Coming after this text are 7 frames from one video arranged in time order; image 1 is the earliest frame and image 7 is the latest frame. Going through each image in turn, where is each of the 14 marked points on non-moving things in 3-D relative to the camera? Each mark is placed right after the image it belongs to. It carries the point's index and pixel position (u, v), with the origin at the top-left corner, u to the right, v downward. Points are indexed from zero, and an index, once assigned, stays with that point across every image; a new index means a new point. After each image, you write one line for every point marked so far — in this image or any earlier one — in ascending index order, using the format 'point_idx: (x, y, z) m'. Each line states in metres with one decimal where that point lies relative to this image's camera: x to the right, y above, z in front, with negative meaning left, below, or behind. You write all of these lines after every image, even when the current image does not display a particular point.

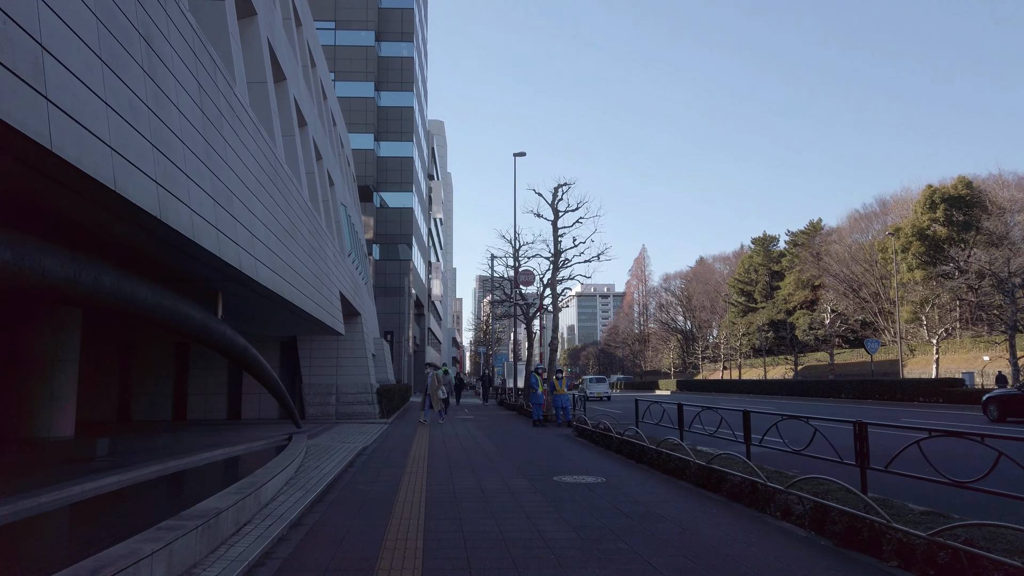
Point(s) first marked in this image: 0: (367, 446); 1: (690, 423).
0: (-2.8, -3.2, +15.0) m
1: (+3.3, -2.5, +13.7) m
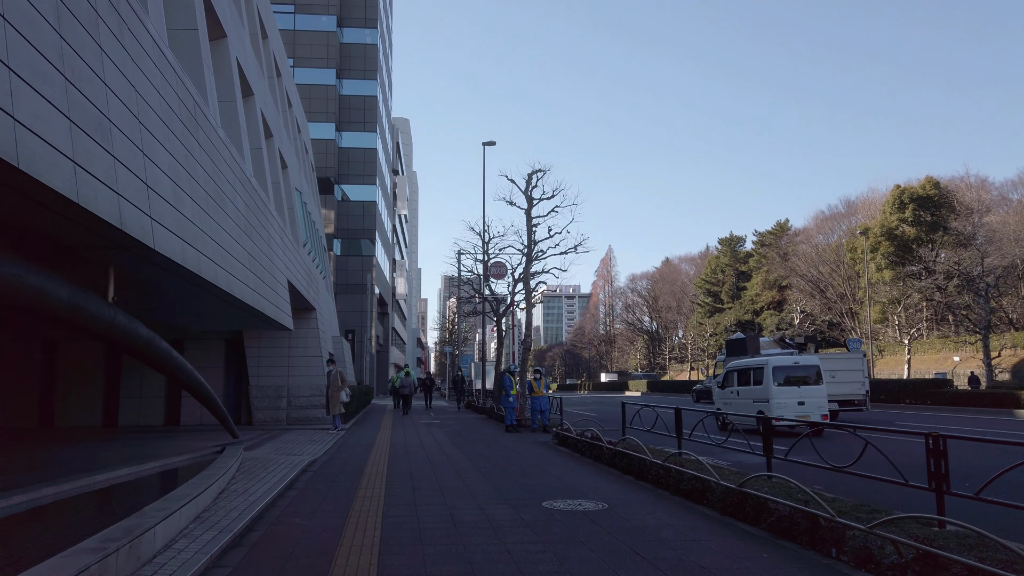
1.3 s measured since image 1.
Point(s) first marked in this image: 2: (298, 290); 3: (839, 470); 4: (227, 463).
0: (-3.3, -2.9, +13.0) m
1: (+2.9, -2.3, +11.9) m
2: (-5.3, -0.1, +18.9) m
3: (+3.5, -2.0, +8.0) m
4: (-3.8, -2.3, +9.9) m
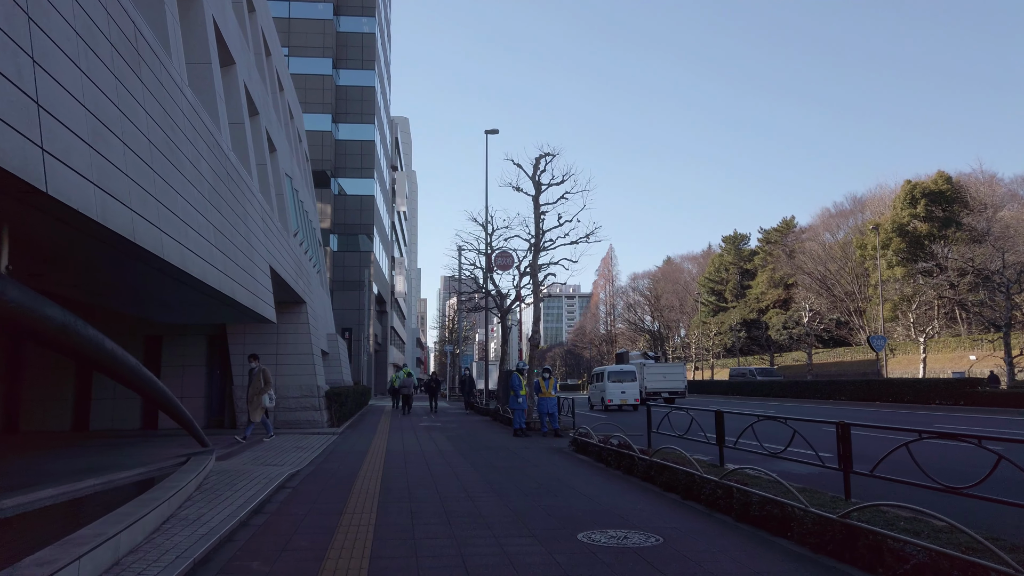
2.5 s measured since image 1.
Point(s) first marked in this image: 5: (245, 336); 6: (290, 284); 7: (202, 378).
0: (-3.1, -2.7, +11.2) m
1: (+3.1, -2.1, +10.2) m
2: (-5.1, +0.1, +17.2) m
3: (+3.7, -1.7, +6.3) m
4: (-3.5, -2.1, +8.1) m
5: (-6.8, -1.2, +19.2) m
6: (-5.2, +0.1, +17.7) m
7: (-8.0, -2.3, +19.2) m
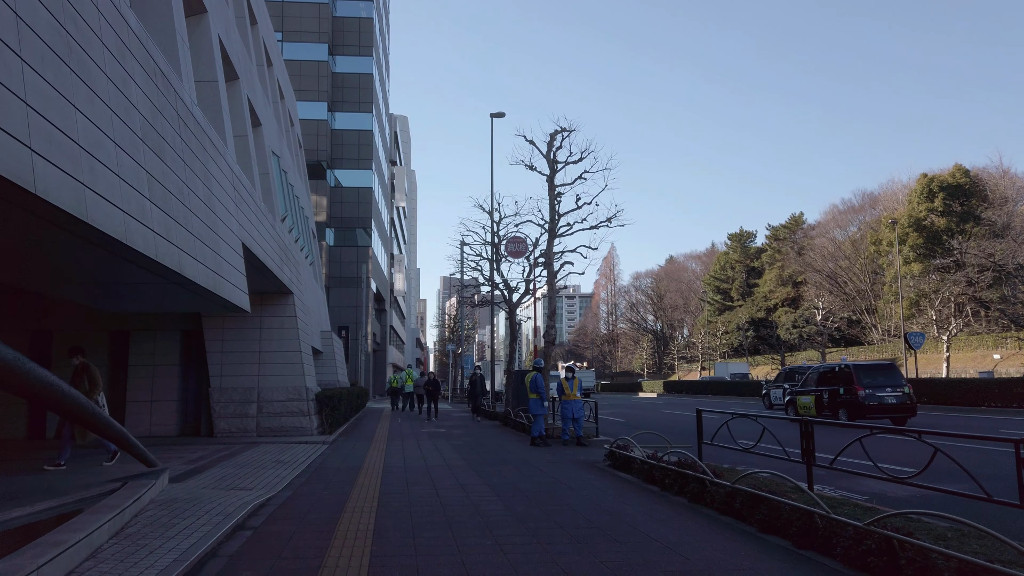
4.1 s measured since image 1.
0: (-2.7, -2.4, +8.9) m
1: (+3.4, -1.8, +7.9) m
2: (-4.8, +0.4, +14.9) m
3: (+4.1, -1.4, +4.1) m
4: (-3.2, -1.8, +5.9) m
5: (-6.5, -1.0, +16.9) m
6: (-4.9, +0.3, +15.4) m
7: (-7.6, -2.1, +16.9) m
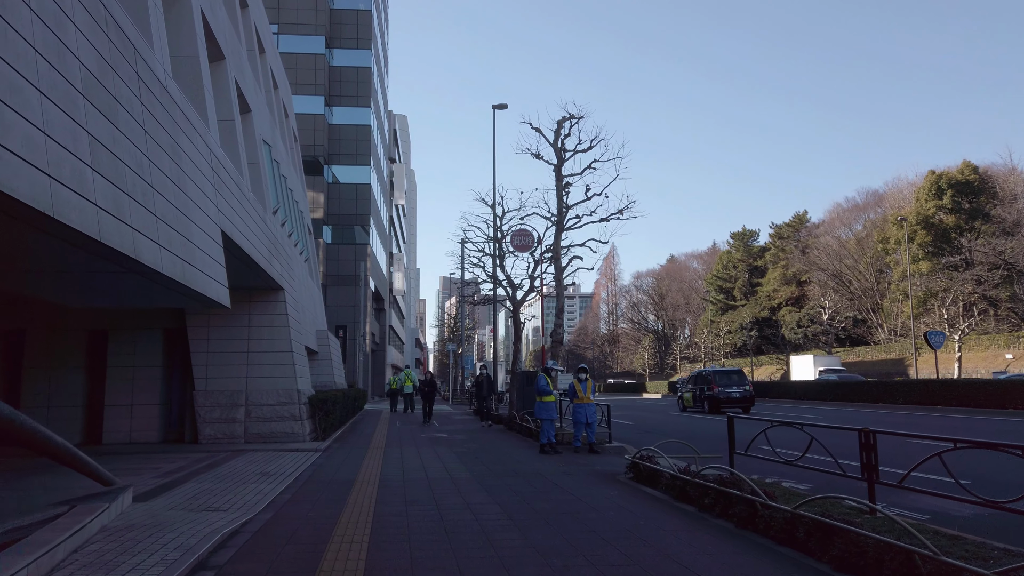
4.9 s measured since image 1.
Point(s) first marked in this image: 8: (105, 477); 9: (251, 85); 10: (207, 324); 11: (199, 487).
0: (-2.6, -2.3, +7.8) m
1: (+3.6, -1.7, +6.8) m
2: (-4.7, +0.5, +13.7) m
3: (+4.2, -1.3, +2.9) m
4: (-3.1, -1.7, +4.7) m
5: (-6.4, -0.9, +15.8) m
6: (-4.8, +0.4, +14.2) m
7: (-7.5, -2.0, +15.8) m
8: (-4.0, -1.9, +7.3) m
9: (-6.9, +5.4, +19.6) m
10: (-6.4, -0.8, +15.8) m
11: (-3.9, -2.5, +9.2) m
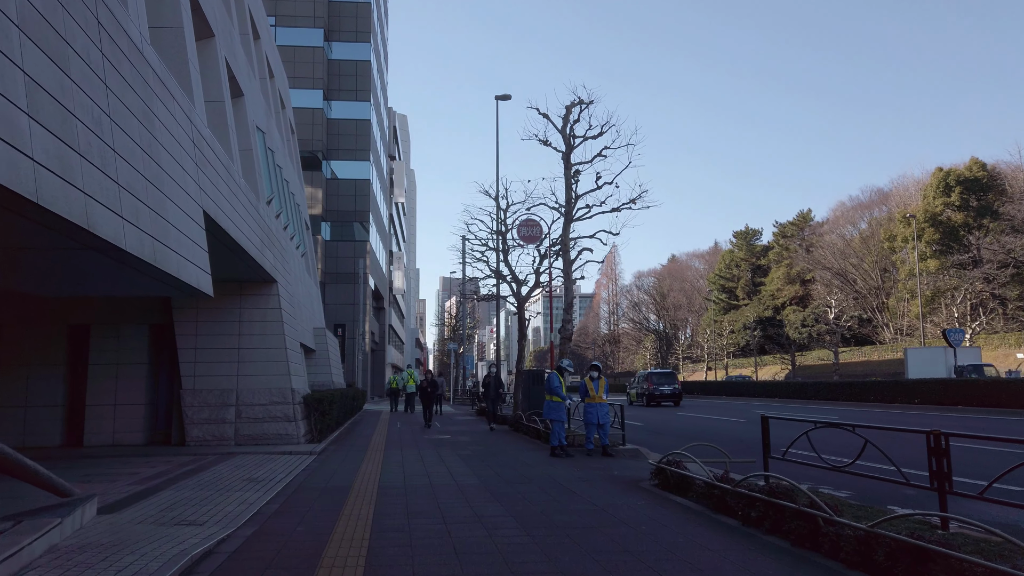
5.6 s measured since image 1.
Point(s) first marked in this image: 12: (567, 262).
0: (-2.5, -2.2, +6.9) m
1: (+3.7, -1.5, +5.9) m
2: (-4.5, +0.6, +12.8) m
3: (+4.4, -1.2, +2.0) m
4: (-2.9, -1.6, +3.8) m
5: (-6.2, -0.7, +14.8) m
6: (-4.6, +0.6, +13.3) m
7: (-7.3, -1.8, +14.8) m
8: (-3.8, -1.7, +6.4) m
9: (-6.7, +5.5, +18.7) m
10: (-6.3, -0.6, +14.8) m
11: (-3.7, -2.3, +8.3) m
12: (+1.4, +0.6, +18.8) m
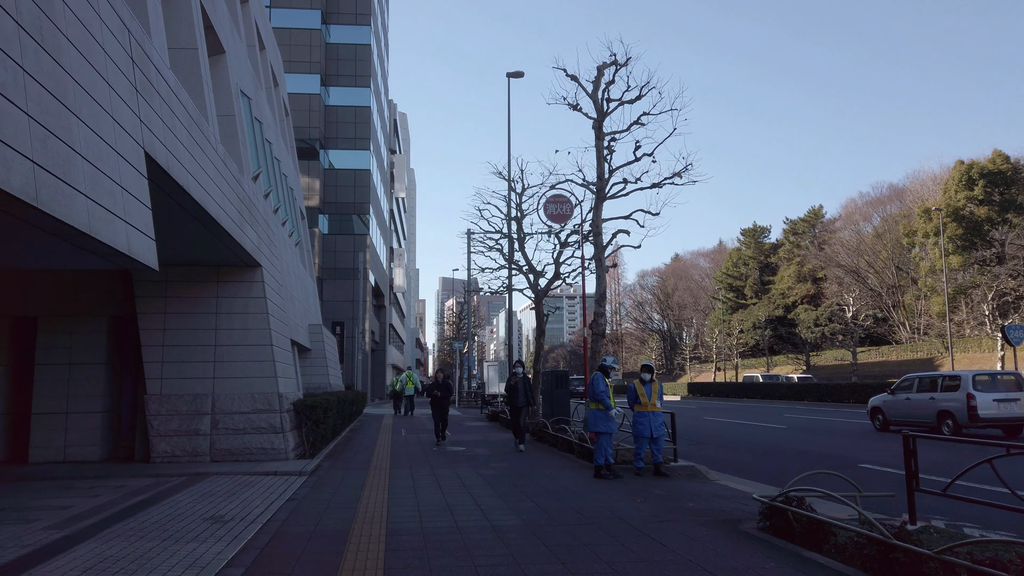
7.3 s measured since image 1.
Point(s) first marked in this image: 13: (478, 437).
0: (-1.9, -1.9, +4.5) m
1: (+4.2, -1.3, +3.5) m
2: (-4.0, +0.9, +10.4) m
3: (+4.9, -0.9, -0.4) m
4: (-2.4, -1.3, +1.4) m
5: (-5.7, -0.5, +12.4) m
6: (-4.1, +0.8, +10.9) m
7: (-6.9, -1.6, +12.4) m
8: (-3.3, -1.5, +4.0) m
9: (-6.2, +5.8, +16.3) m
10: (-5.8, -0.4, +12.4) m
11: (-3.2, -2.1, +5.9) m
12: (+1.8, +0.9, +16.4) m
13: (-0.8, -3.6, +18.0) m
